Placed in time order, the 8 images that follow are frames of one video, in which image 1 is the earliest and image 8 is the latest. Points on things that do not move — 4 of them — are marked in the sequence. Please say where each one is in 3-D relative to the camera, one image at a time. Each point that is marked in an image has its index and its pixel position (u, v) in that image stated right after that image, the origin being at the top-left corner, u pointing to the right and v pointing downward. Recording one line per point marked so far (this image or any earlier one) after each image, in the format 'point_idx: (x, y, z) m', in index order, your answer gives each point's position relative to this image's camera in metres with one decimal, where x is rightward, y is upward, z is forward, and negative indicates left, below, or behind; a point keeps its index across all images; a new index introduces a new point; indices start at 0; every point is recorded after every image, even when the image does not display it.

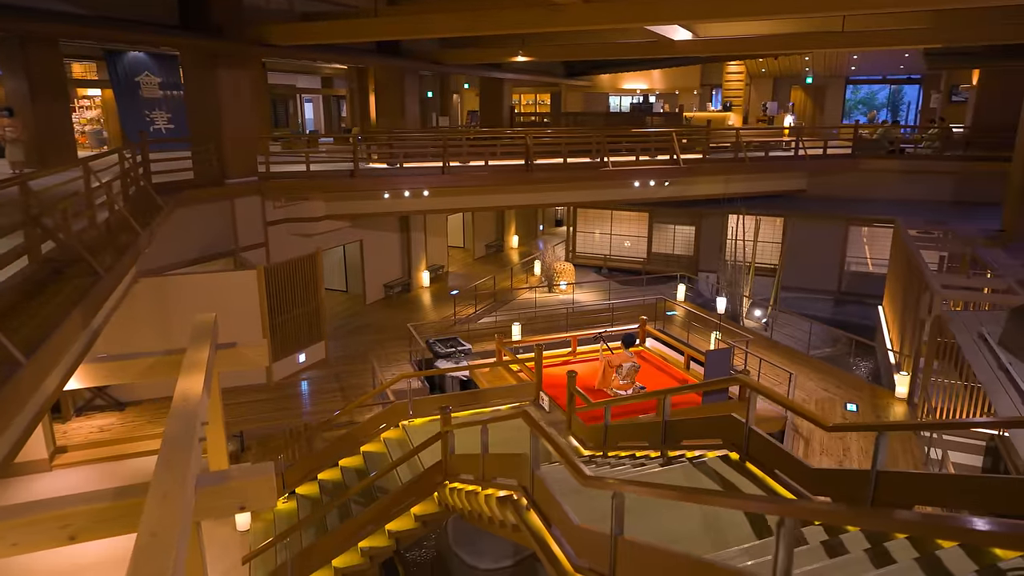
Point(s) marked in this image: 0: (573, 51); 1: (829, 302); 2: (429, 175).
0: (+1.2, +4.4, +12.5) m
1: (+6.7, -0.3, +14.4) m
2: (-1.4, +1.9, +11.2) m
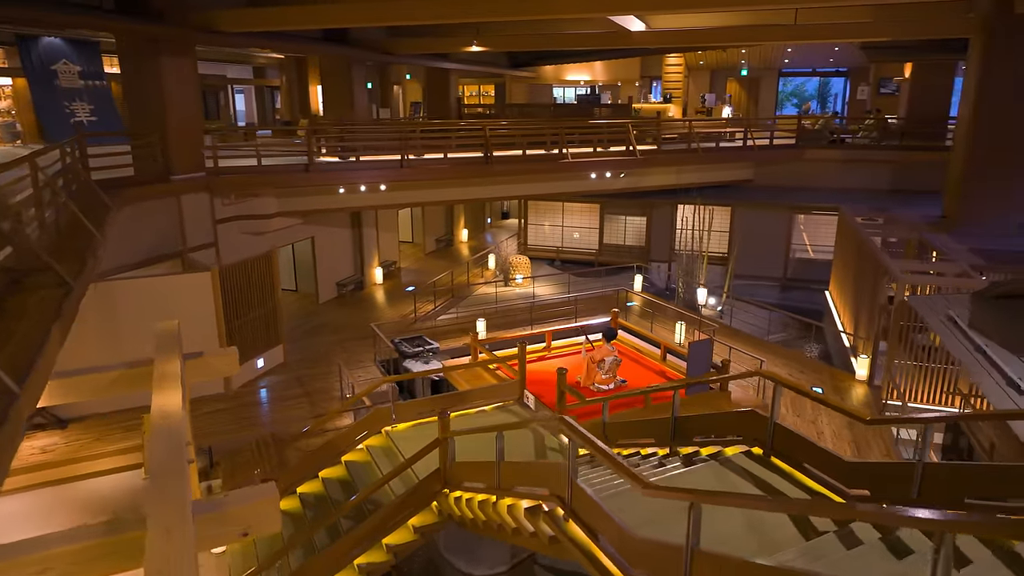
0: (+0.4, +4.5, +12.4) m
1: (+5.8, 0.0, +14.9) m
2: (-2.0, +1.9, +10.8) m
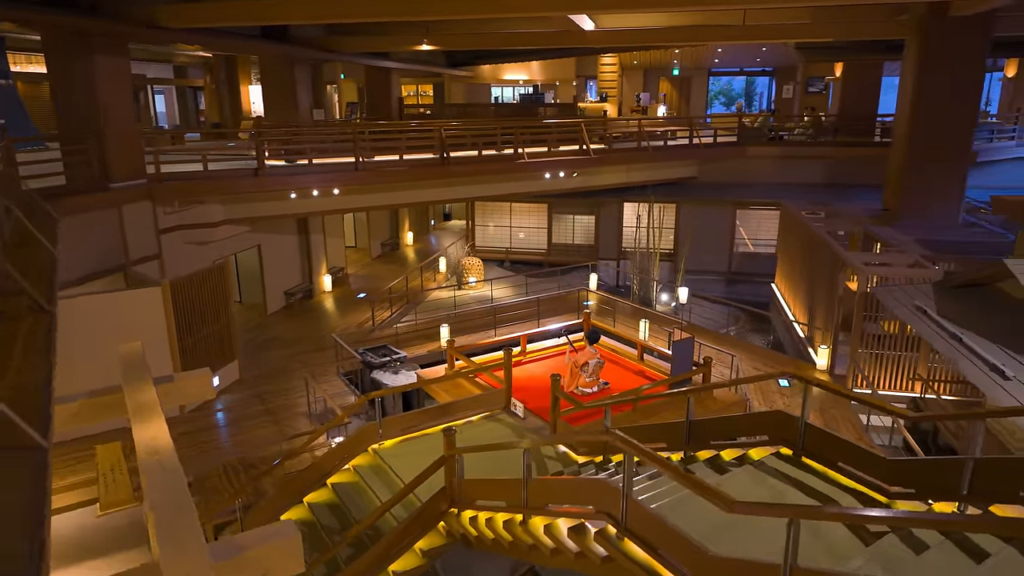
0: (-0.5, +4.5, +12.1) m
1: (+4.7, +0.2, +15.2) m
2: (-2.7, +1.8, +10.4) m
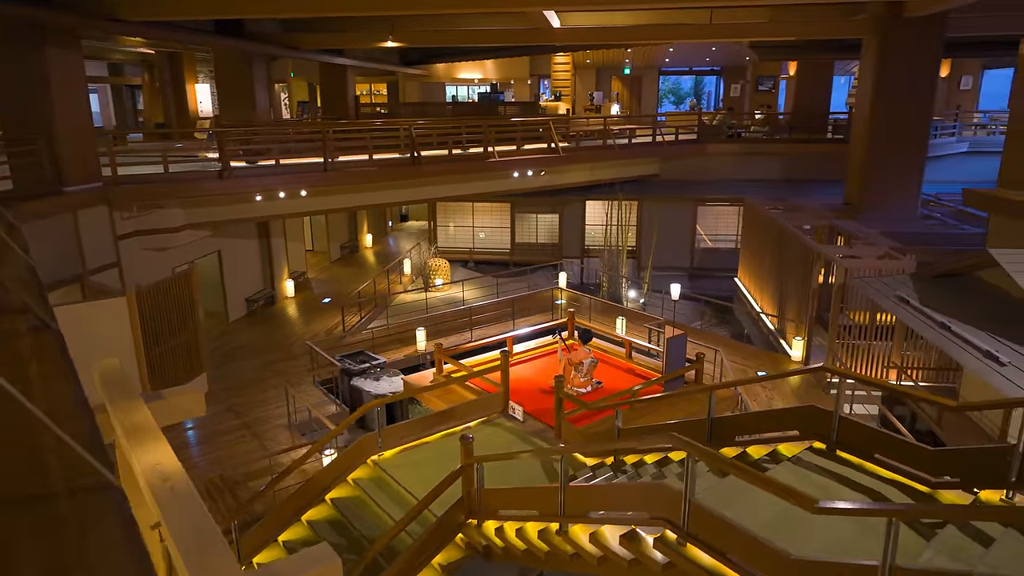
0: (-1.1, +4.4, +11.9) m
1: (+3.9, +0.3, +15.5) m
2: (-3.0, +1.7, +10.0) m
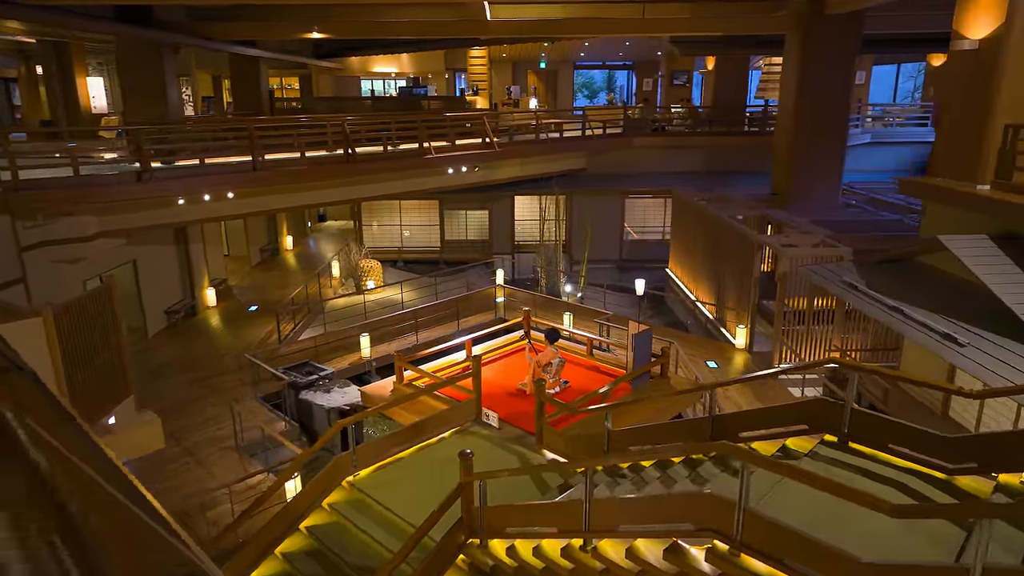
0: (-2.3, +4.4, +11.4) m
1: (+2.4, +0.4, +15.6) m
2: (-3.8, +1.6, +9.3) m
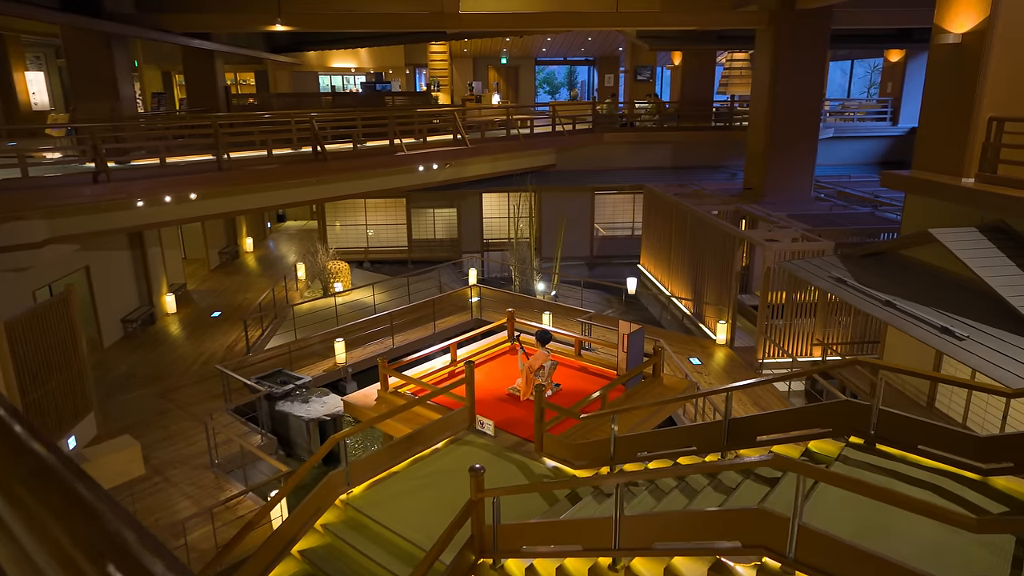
0: (-2.8, +4.4, +11.0) m
1: (+1.7, +0.5, +15.5) m
2: (-4.1, +1.5, +8.8) m
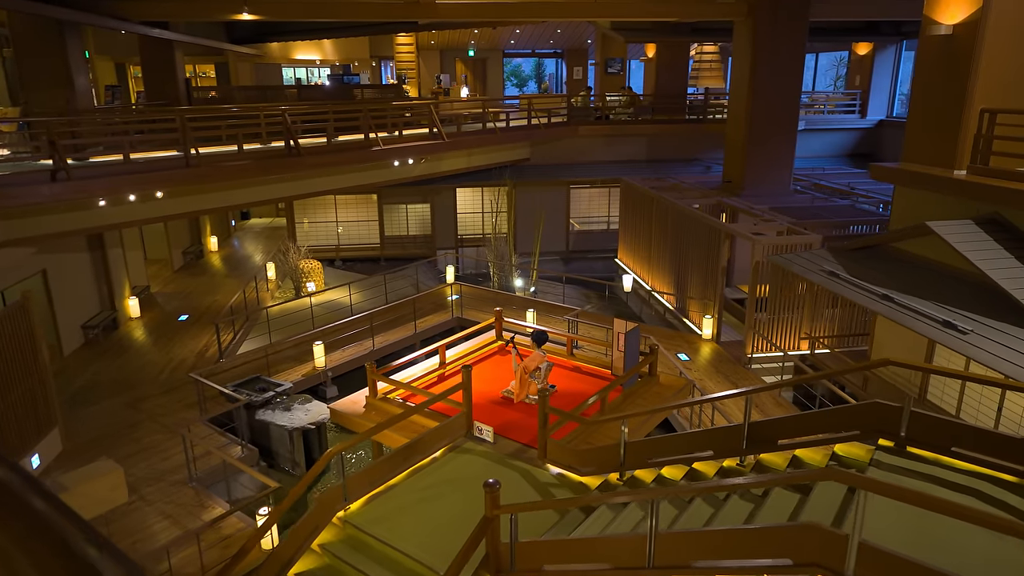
0: (-3.2, +4.4, +10.5) m
1: (+1.1, +0.6, +15.4) m
2: (-4.3, +1.5, +8.3) m
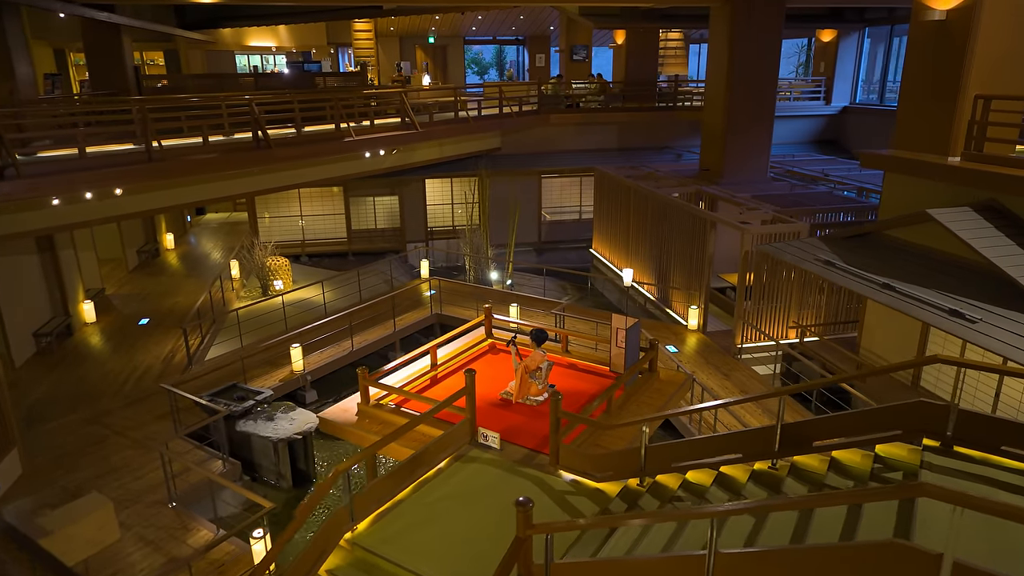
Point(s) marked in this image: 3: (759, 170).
0: (-3.5, +4.4, +10.0) m
1: (+0.5, +0.8, +15.1) m
2: (-4.5, +1.4, +7.7) m
3: (+4.2, +2.0, +11.6) m
